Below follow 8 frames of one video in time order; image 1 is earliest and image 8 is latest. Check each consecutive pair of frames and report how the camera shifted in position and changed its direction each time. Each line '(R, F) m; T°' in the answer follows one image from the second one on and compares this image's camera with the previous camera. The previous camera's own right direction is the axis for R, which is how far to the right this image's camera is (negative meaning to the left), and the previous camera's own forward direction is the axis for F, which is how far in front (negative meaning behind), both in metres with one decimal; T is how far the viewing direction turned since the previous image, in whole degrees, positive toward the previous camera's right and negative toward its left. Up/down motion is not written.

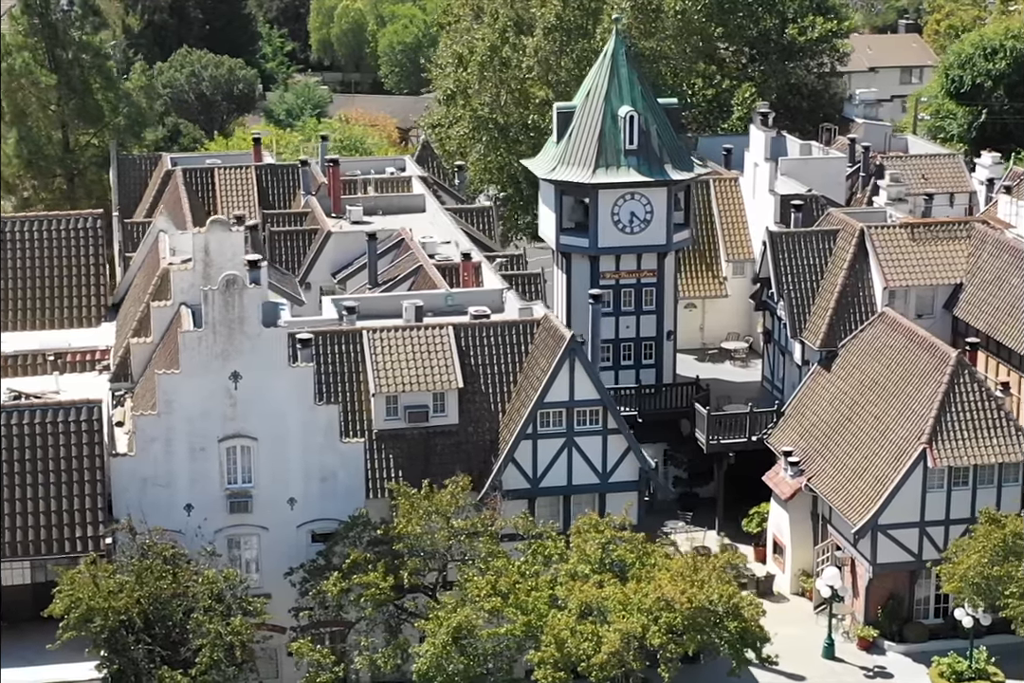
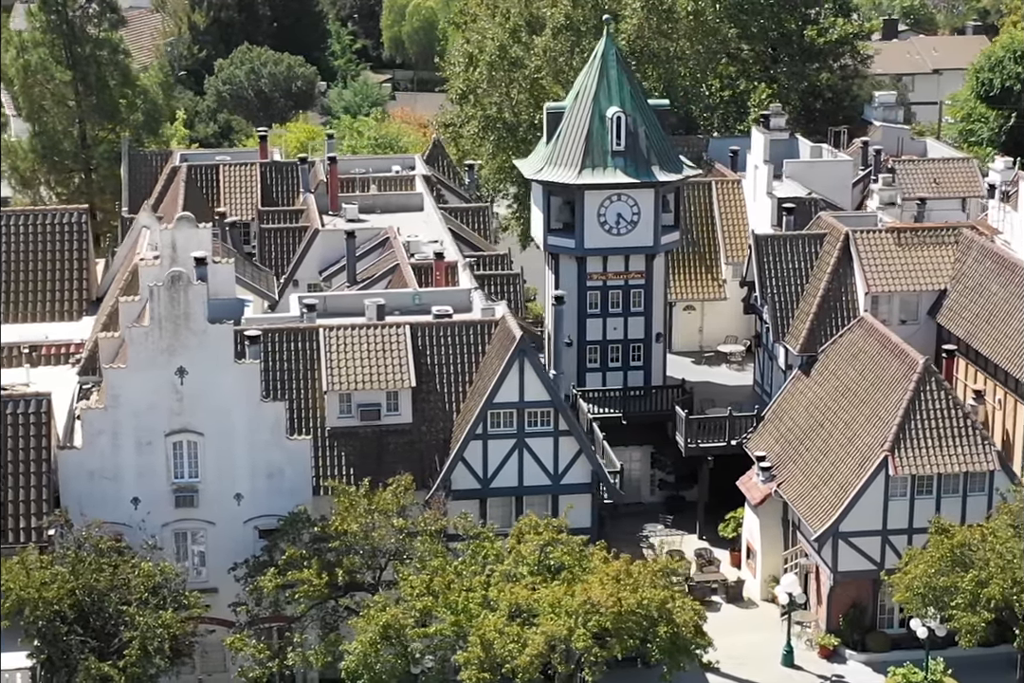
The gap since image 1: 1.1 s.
(+3.2, +0.1) m; -3°
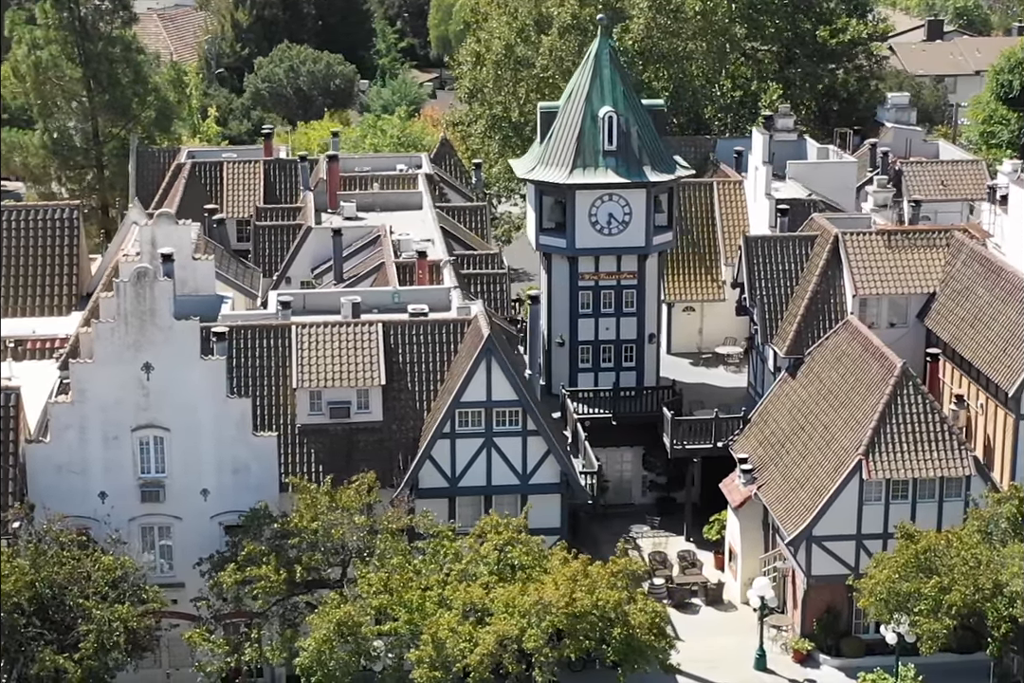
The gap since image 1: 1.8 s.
(+2.1, +0.1) m; -2°
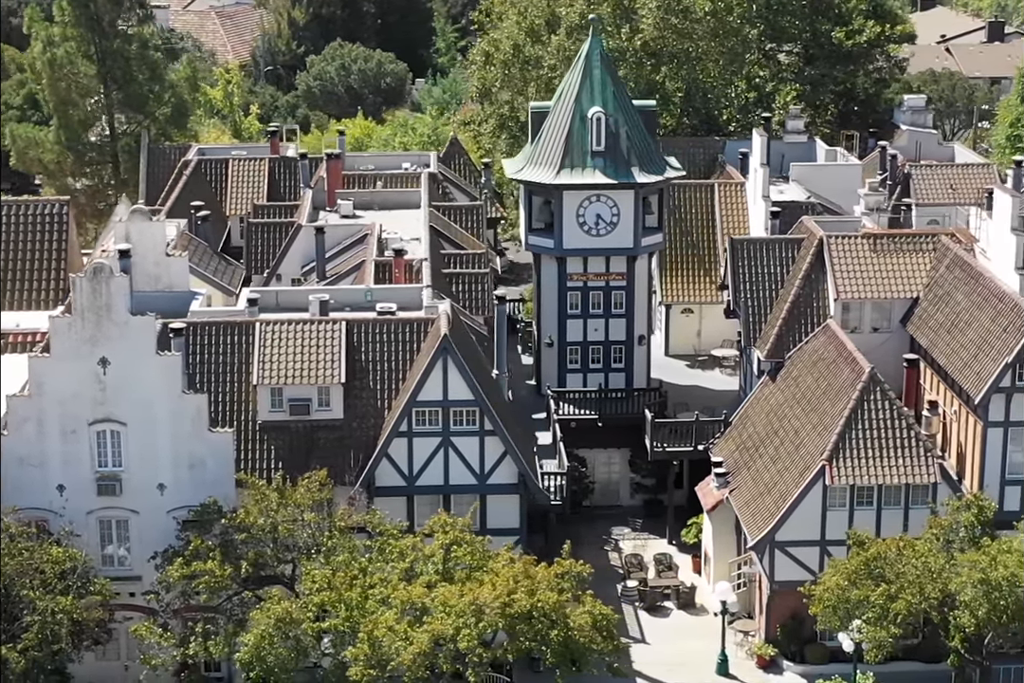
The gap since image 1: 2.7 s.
(+2.8, +0.1) m; -3°
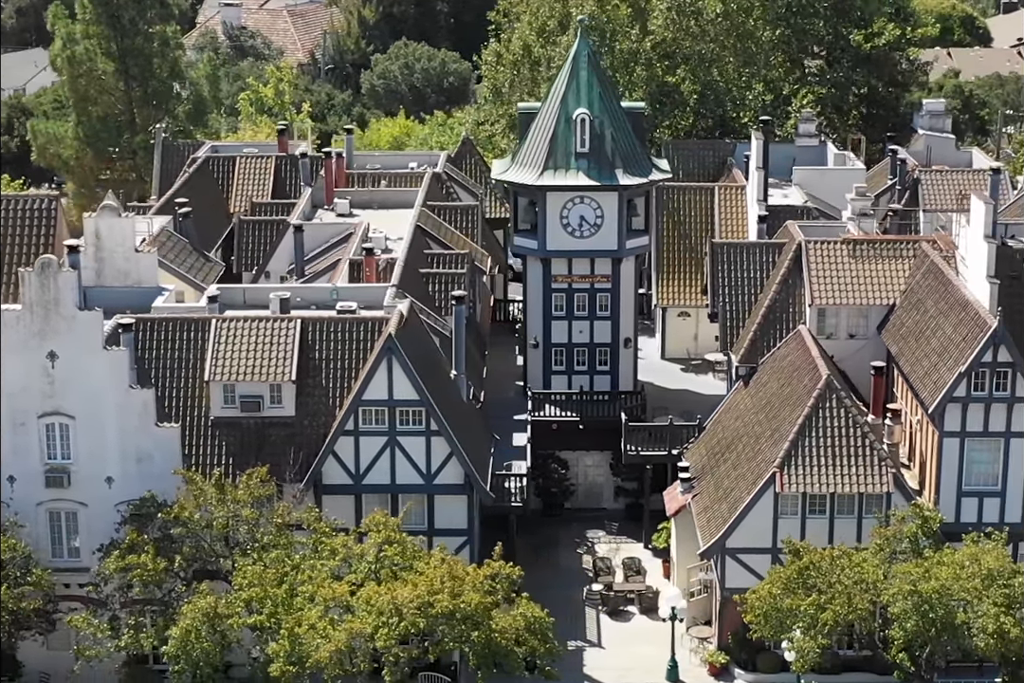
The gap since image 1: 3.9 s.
(+3.6, +0.1) m; -3°
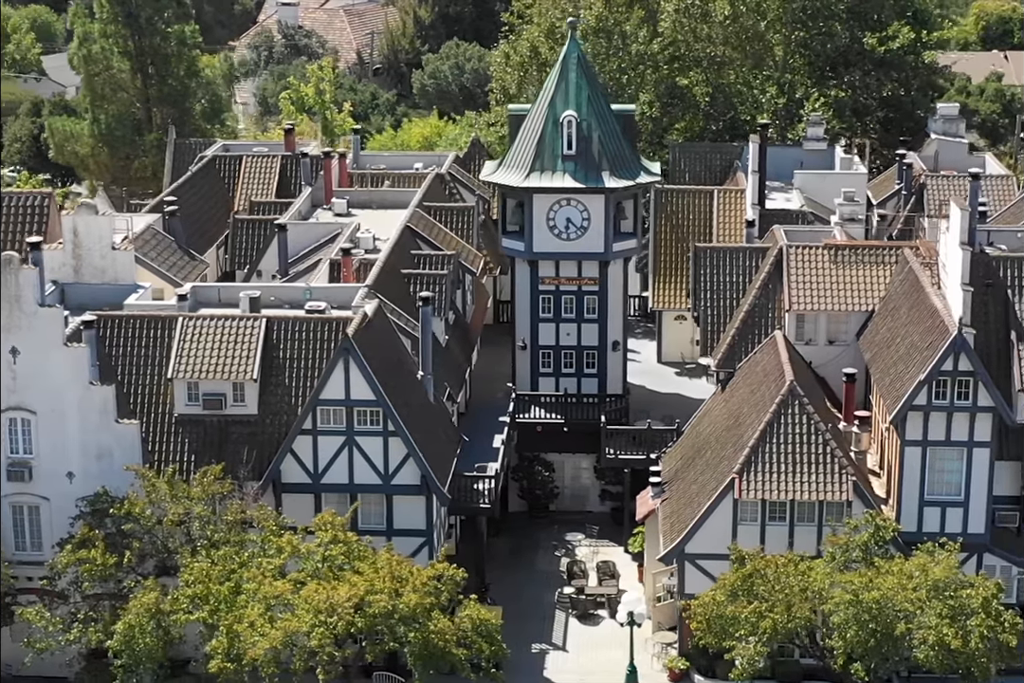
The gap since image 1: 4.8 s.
(+2.9, 0.0) m; -3°
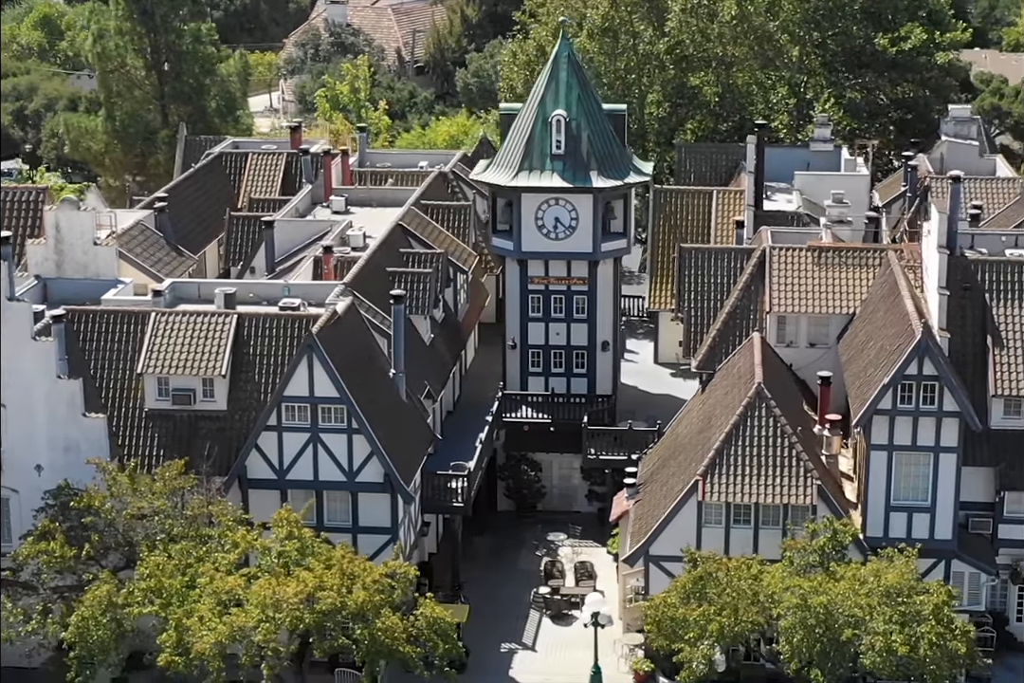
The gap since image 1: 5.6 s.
(+2.4, 0.0) m; -2°
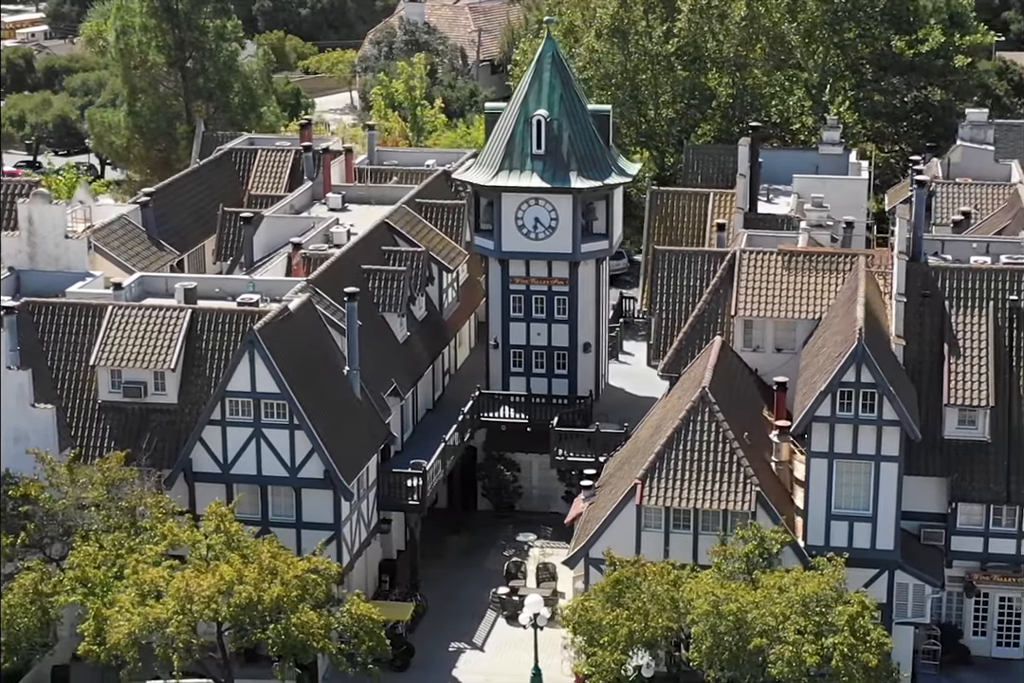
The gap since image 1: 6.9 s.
(+4.0, +0.1) m; -4°
